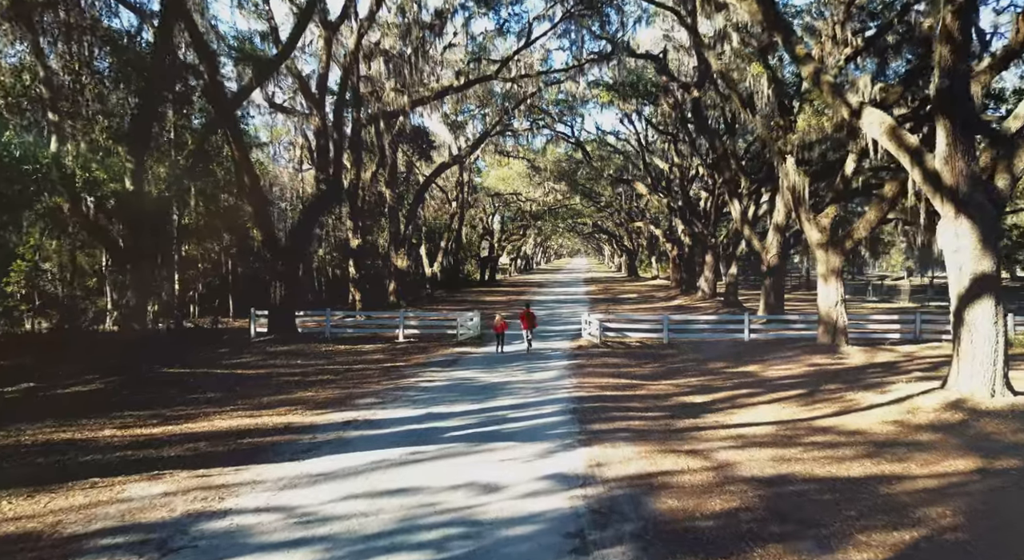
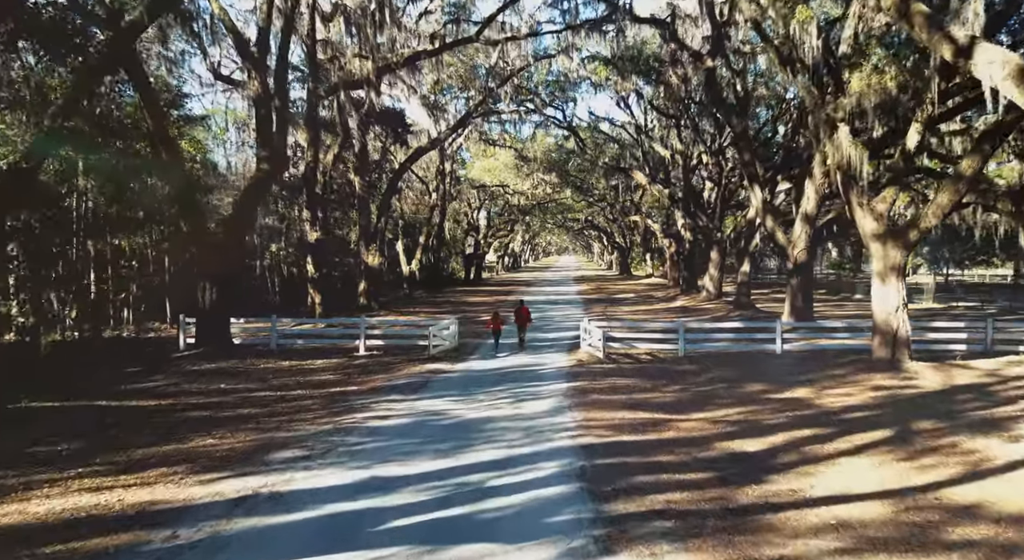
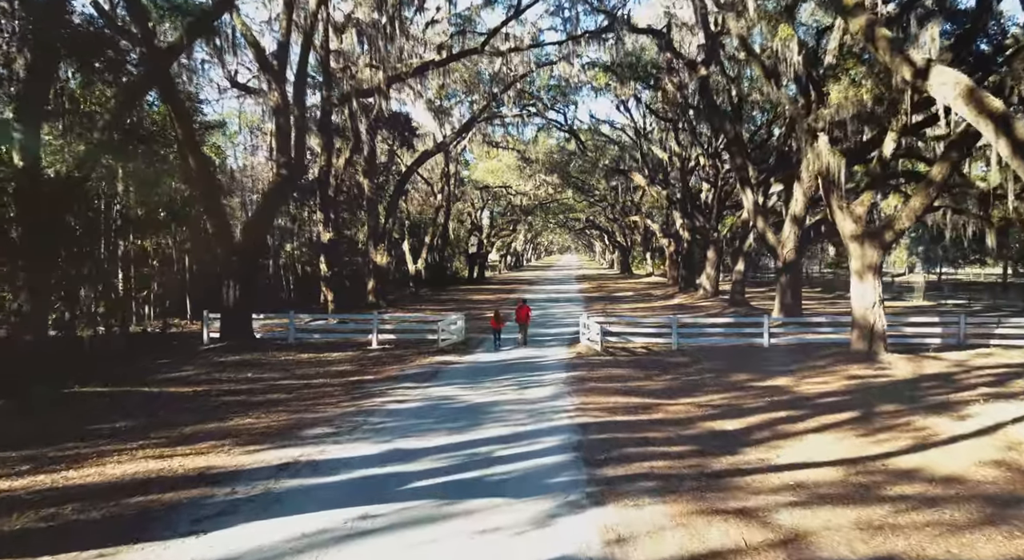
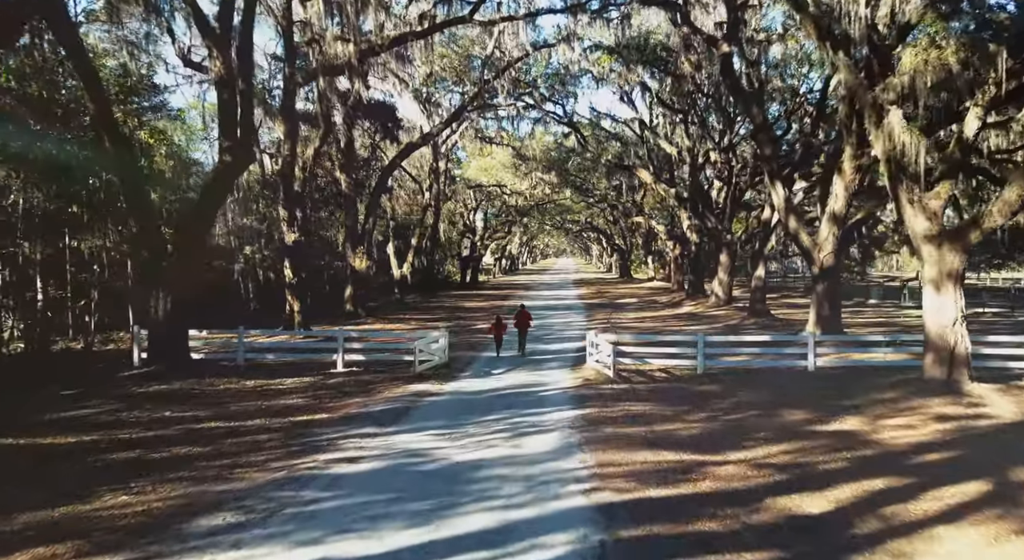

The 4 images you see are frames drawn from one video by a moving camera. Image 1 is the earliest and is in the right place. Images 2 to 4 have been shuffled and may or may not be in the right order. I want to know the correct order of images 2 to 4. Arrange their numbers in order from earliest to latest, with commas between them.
3, 2, 4
